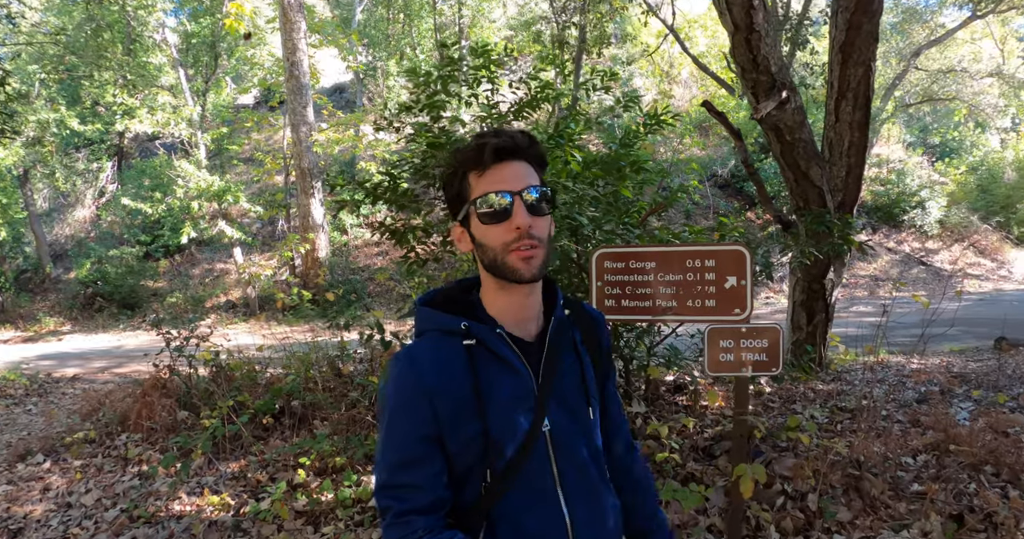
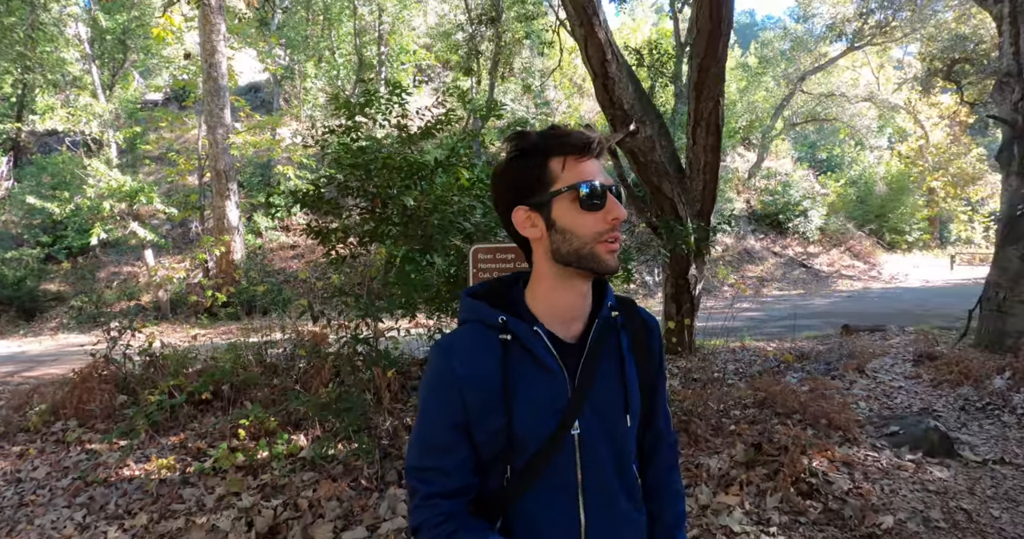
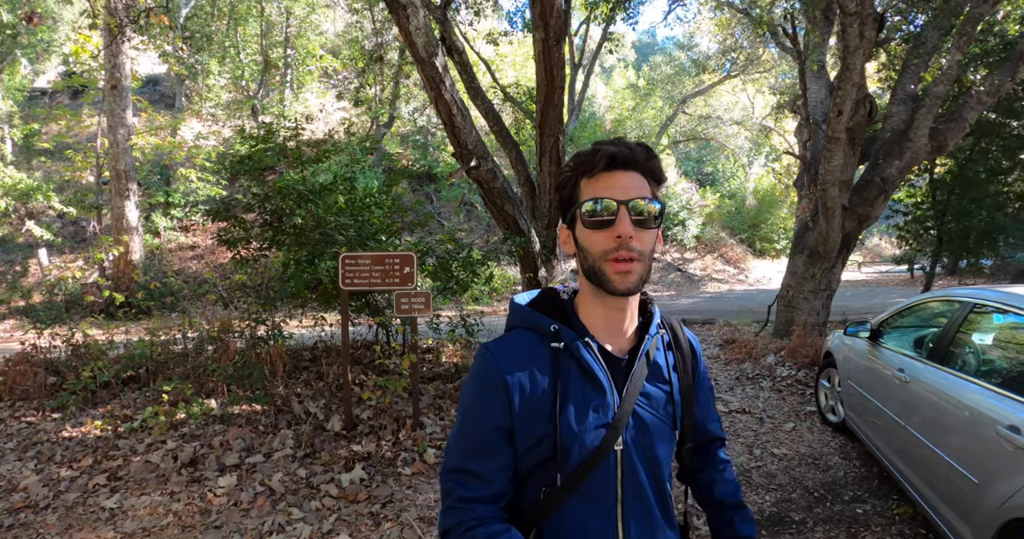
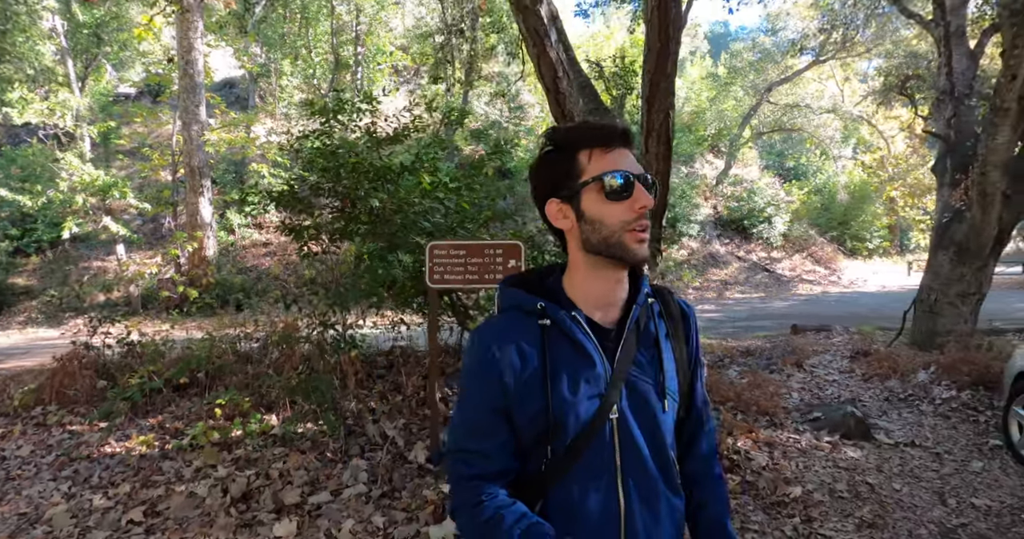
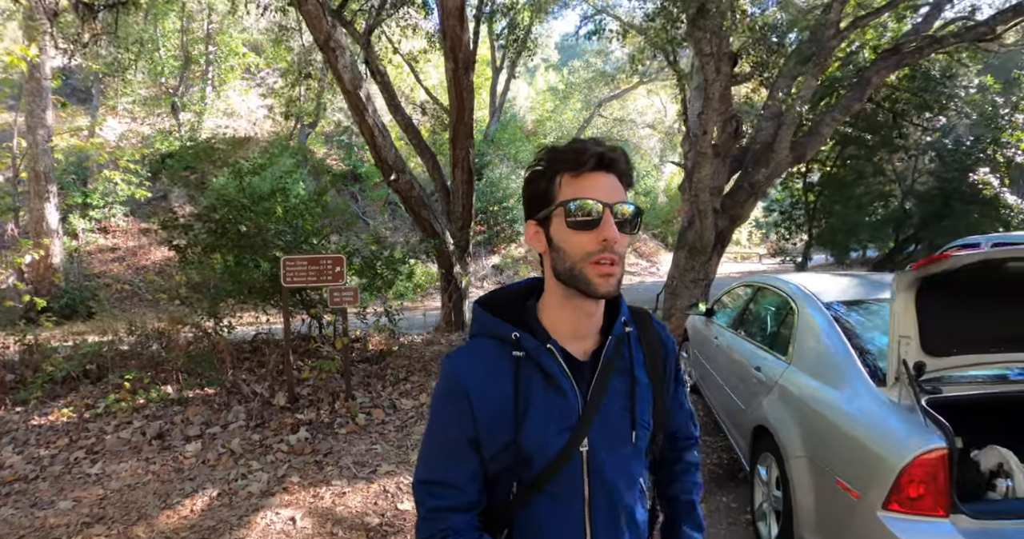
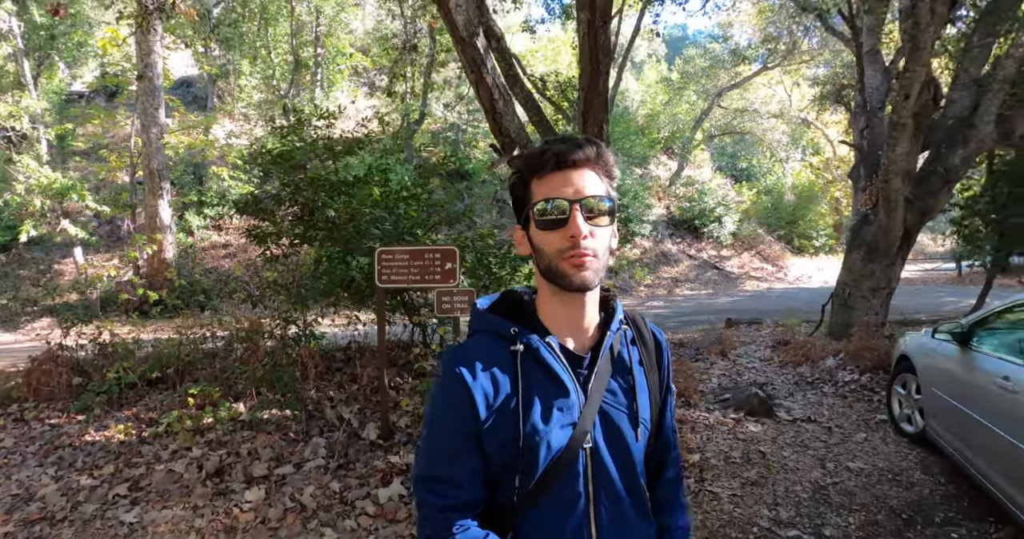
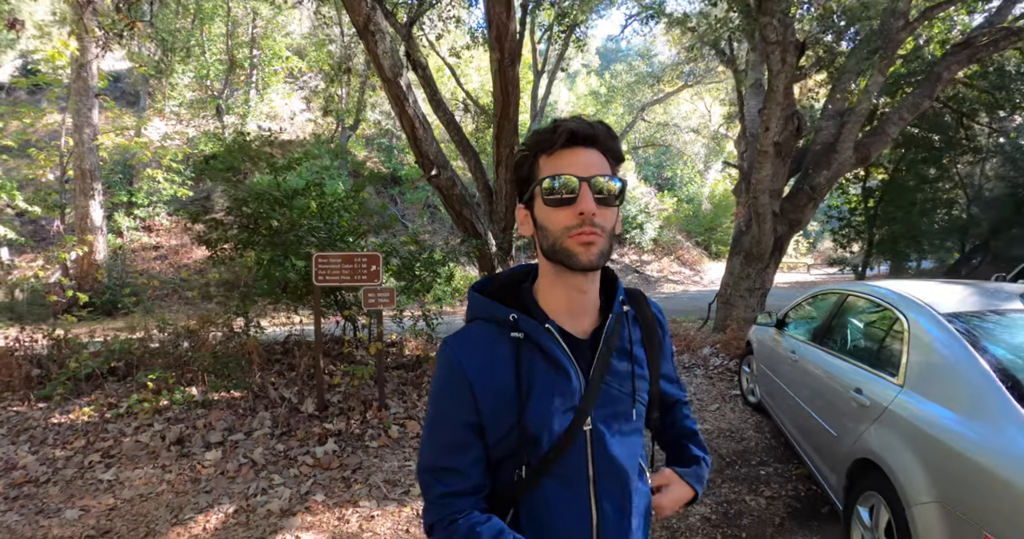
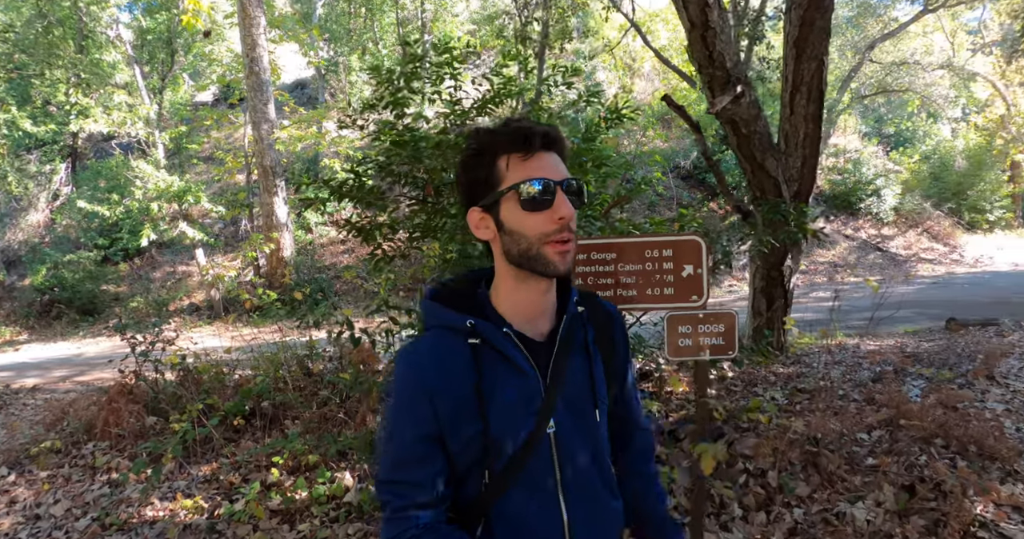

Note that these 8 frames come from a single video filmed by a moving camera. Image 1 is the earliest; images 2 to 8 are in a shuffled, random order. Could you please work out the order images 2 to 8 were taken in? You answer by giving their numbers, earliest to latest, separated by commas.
8, 2, 4, 6, 3, 7, 5
